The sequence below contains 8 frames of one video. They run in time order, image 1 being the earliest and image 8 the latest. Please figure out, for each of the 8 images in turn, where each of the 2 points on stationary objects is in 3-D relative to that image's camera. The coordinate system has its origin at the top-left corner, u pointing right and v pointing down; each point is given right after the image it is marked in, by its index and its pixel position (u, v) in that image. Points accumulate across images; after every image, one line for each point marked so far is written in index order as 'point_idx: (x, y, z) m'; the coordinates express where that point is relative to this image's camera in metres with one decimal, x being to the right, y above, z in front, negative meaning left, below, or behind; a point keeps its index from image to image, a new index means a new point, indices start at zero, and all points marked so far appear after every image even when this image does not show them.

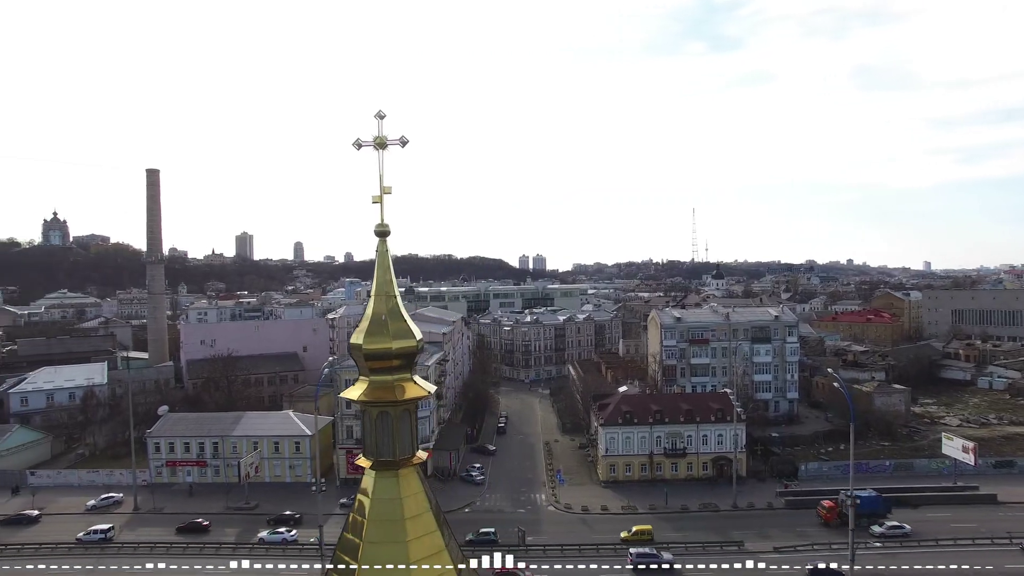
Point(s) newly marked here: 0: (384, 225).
0: (-0.8, +0.4, +4.1) m
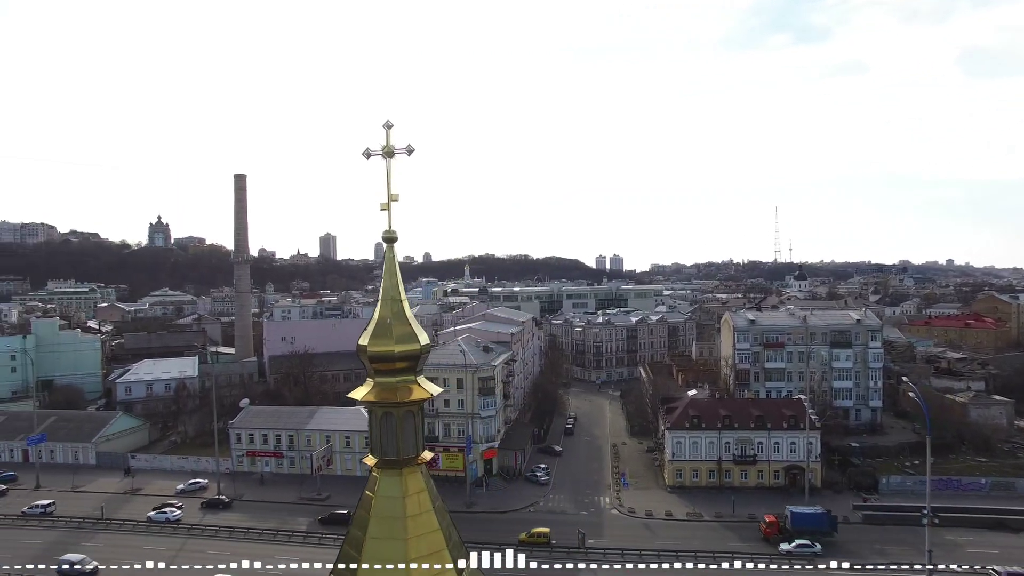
0: (-0.8, +0.4, +4.3) m
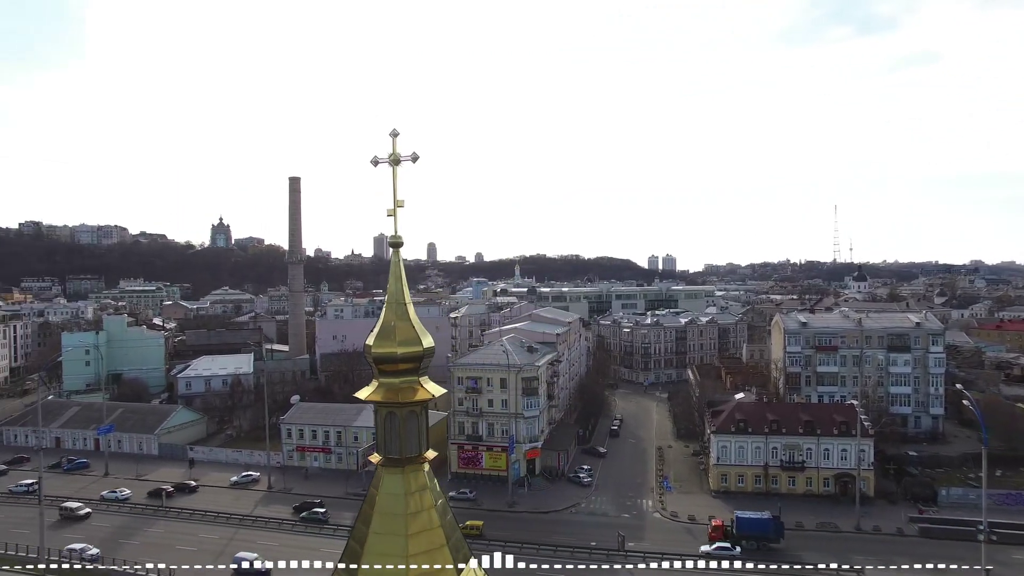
0: (-0.7, +0.3, +4.4) m
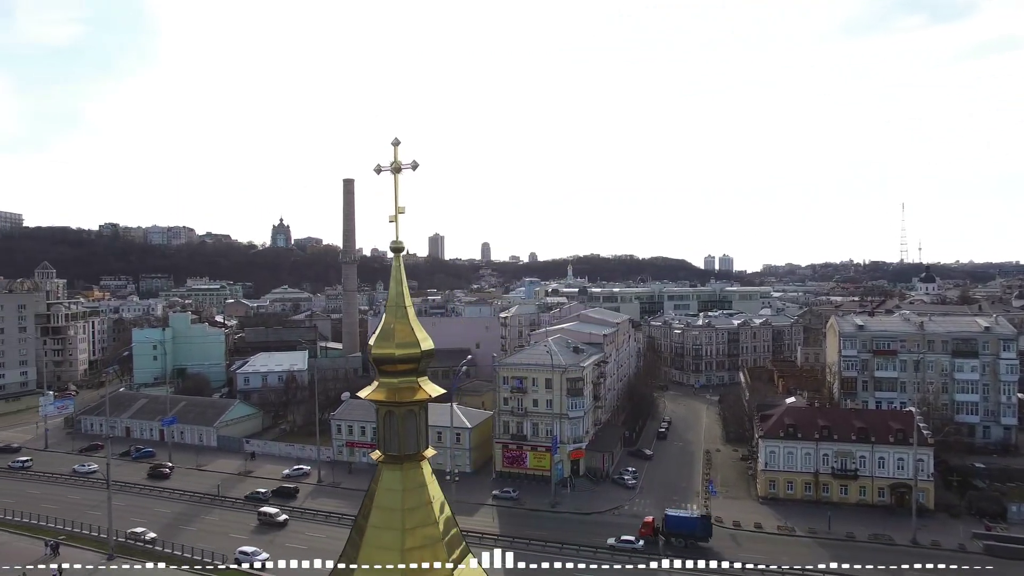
0: (-0.8, +0.3, +4.6) m
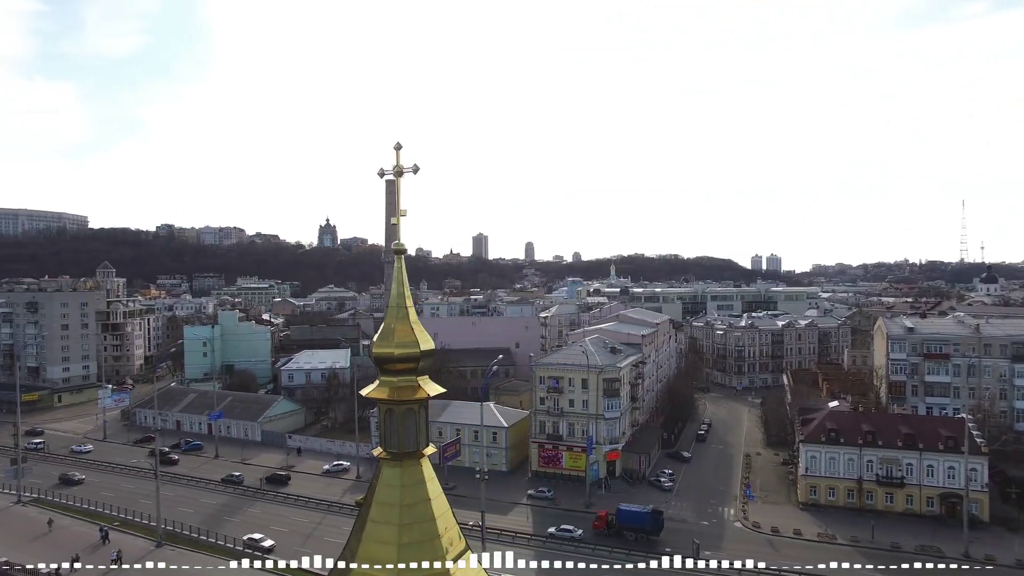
0: (-0.8, +0.3, +4.7) m
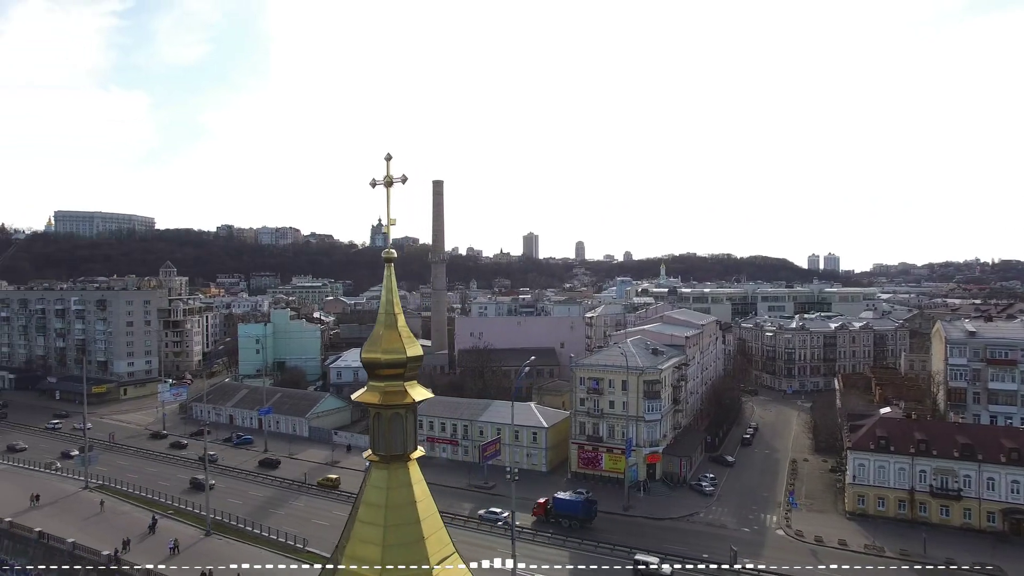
0: (-0.9, +0.3, +4.8) m
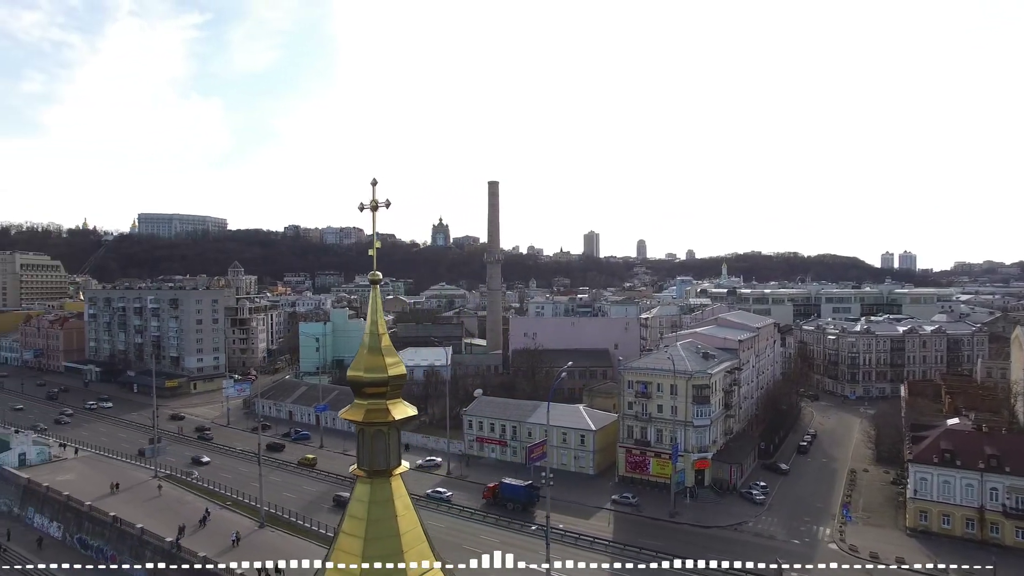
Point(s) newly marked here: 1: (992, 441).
0: (-1.0, +0.1, +5.0) m
1: (+13.3, -4.2, +19.0) m
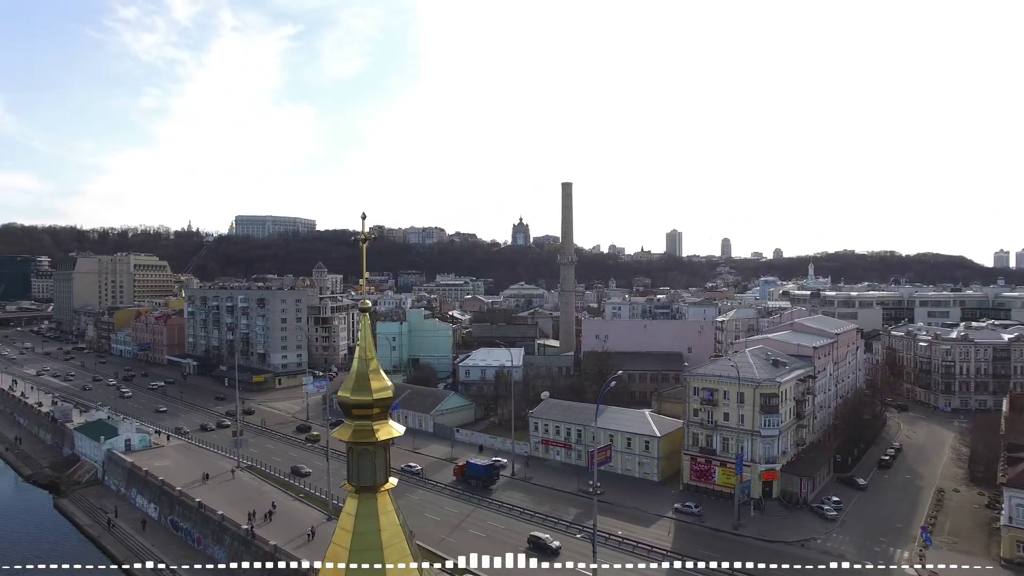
0: (-1.2, -0.1, +5.2) m
1: (+14.8, -4.4, +17.4) m
